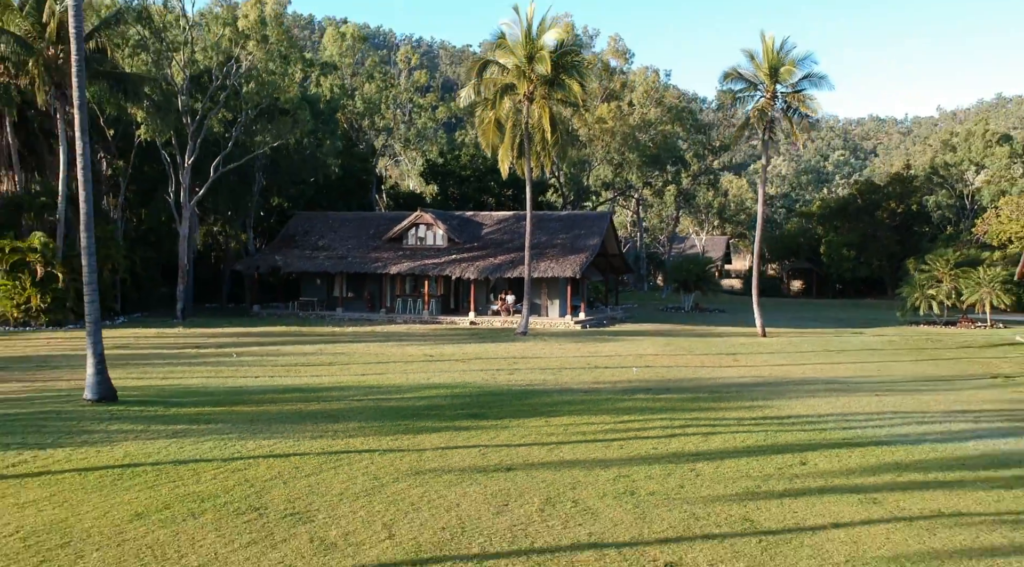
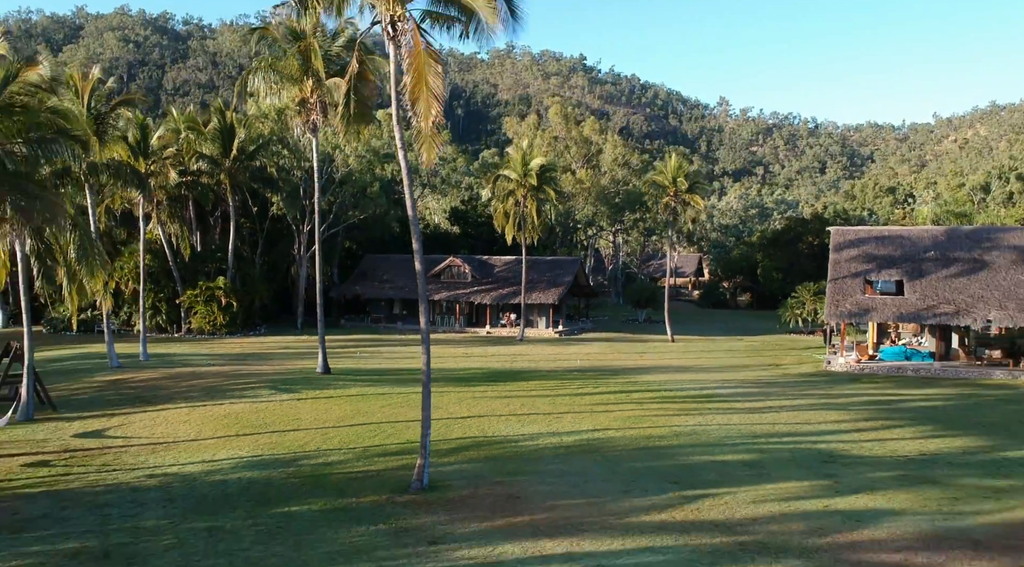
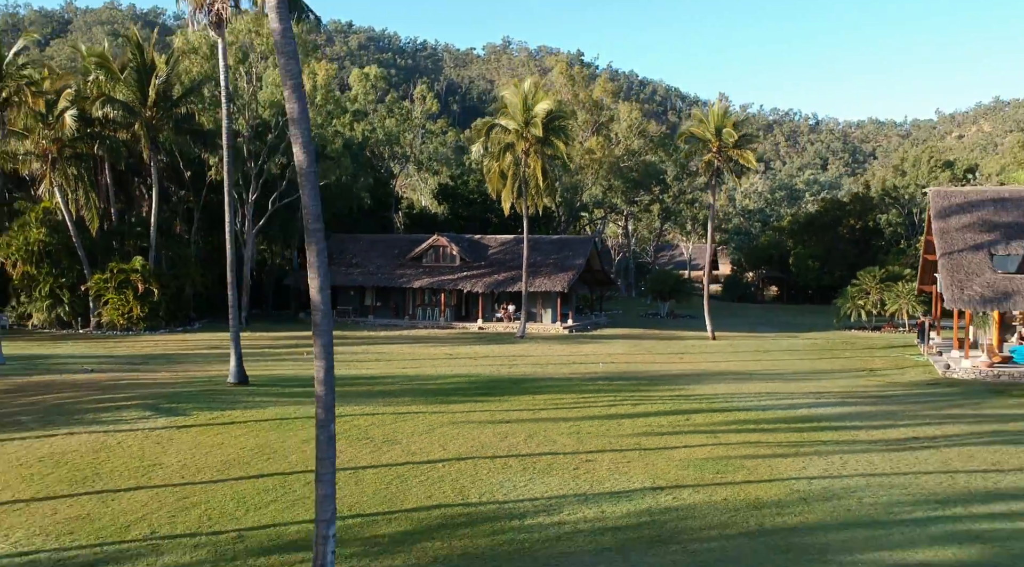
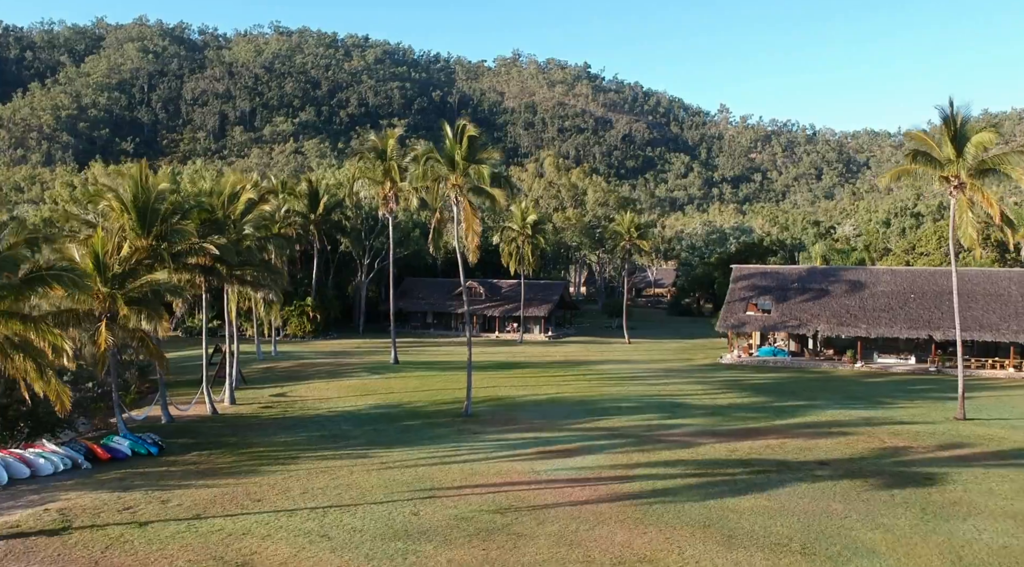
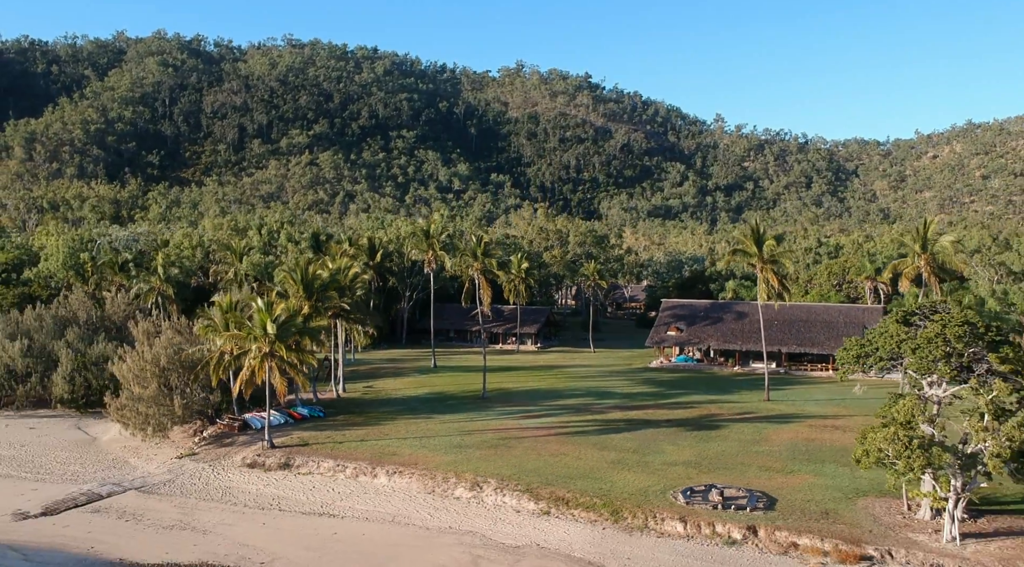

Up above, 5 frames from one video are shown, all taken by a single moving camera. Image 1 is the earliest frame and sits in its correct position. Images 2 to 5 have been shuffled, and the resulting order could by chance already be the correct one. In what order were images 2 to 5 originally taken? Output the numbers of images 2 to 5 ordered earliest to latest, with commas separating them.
3, 2, 4, 5
